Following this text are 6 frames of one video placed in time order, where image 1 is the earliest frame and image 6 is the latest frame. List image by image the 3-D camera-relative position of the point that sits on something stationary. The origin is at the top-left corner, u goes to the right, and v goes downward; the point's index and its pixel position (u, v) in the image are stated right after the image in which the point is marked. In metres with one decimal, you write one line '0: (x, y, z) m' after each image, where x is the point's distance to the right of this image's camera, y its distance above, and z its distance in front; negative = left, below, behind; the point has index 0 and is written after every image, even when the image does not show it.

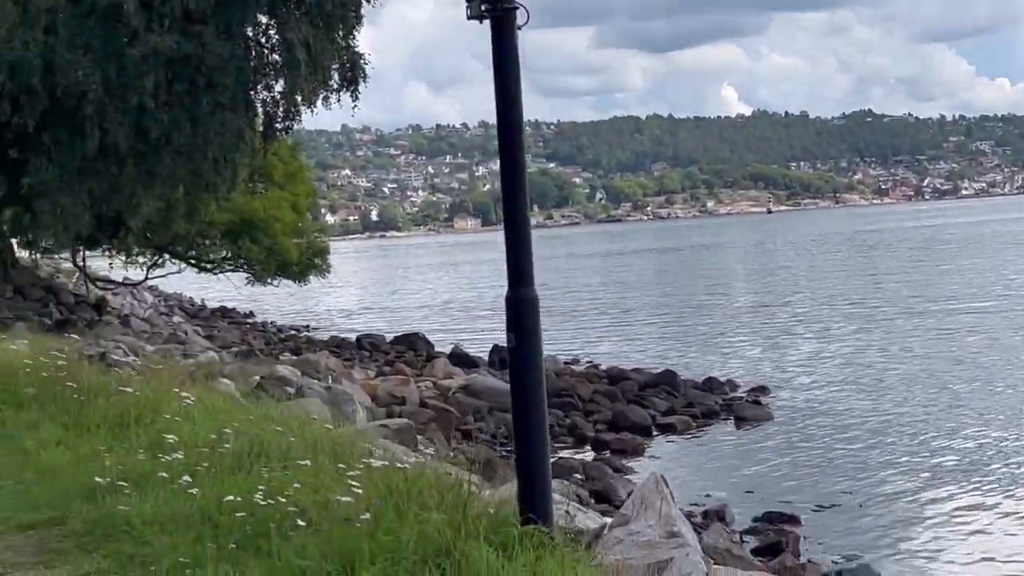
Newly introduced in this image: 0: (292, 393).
0: (-2.4, -1.1, +18.1) m
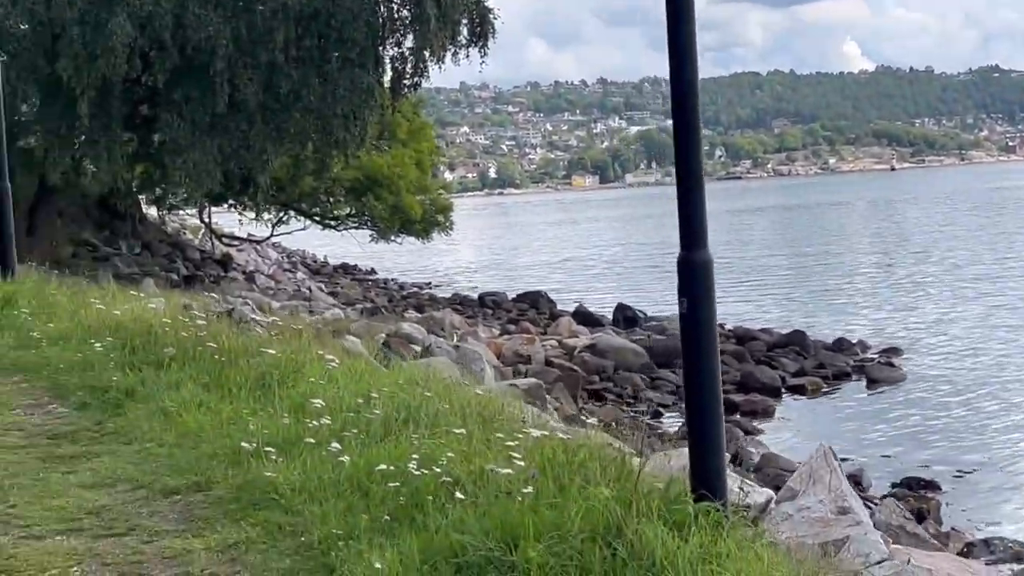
0: (-1.0, -0.7, +18.0) m
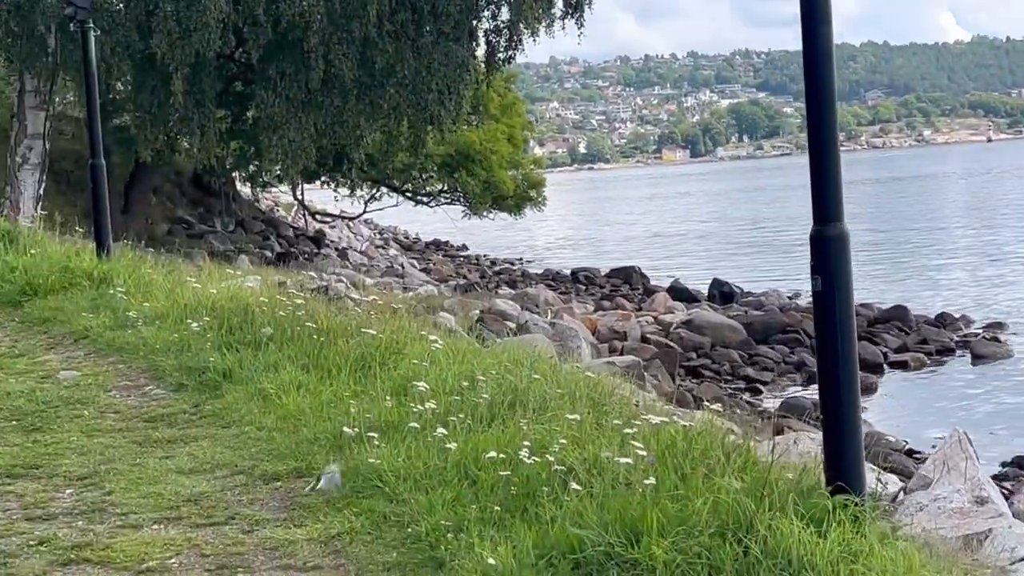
0: (0.0, -0.4, +17.8) m
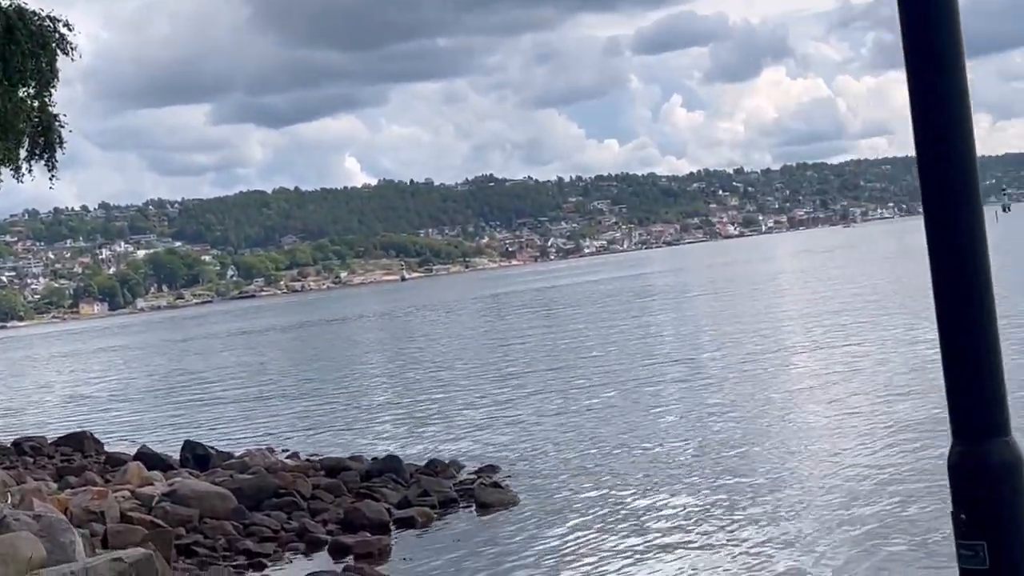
0: (-4.8, -2.1, +15.1) m
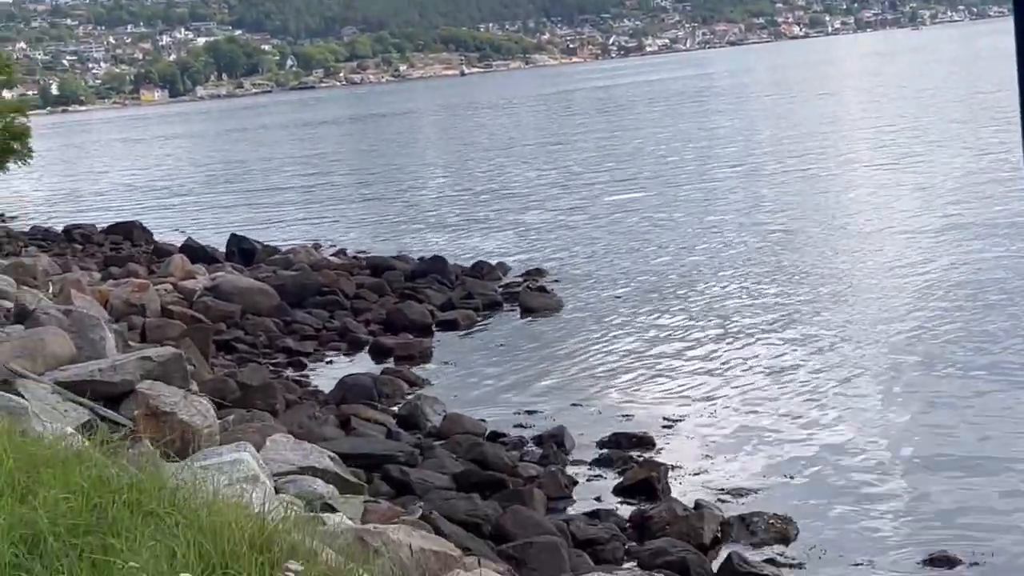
0: (-4.4, -0.2, +14.9) m
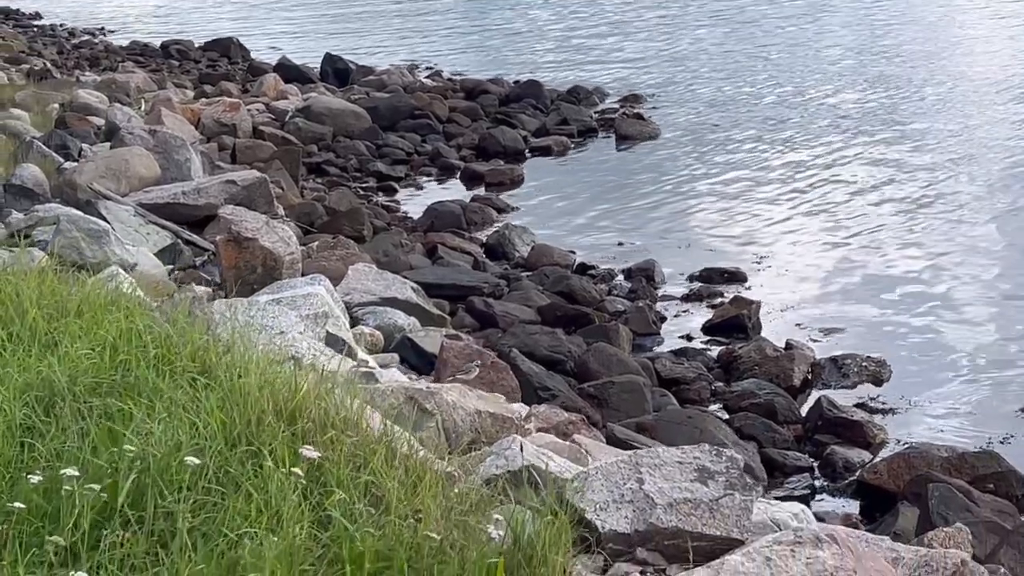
0: (-3.6, +1.3, +14.8) m
